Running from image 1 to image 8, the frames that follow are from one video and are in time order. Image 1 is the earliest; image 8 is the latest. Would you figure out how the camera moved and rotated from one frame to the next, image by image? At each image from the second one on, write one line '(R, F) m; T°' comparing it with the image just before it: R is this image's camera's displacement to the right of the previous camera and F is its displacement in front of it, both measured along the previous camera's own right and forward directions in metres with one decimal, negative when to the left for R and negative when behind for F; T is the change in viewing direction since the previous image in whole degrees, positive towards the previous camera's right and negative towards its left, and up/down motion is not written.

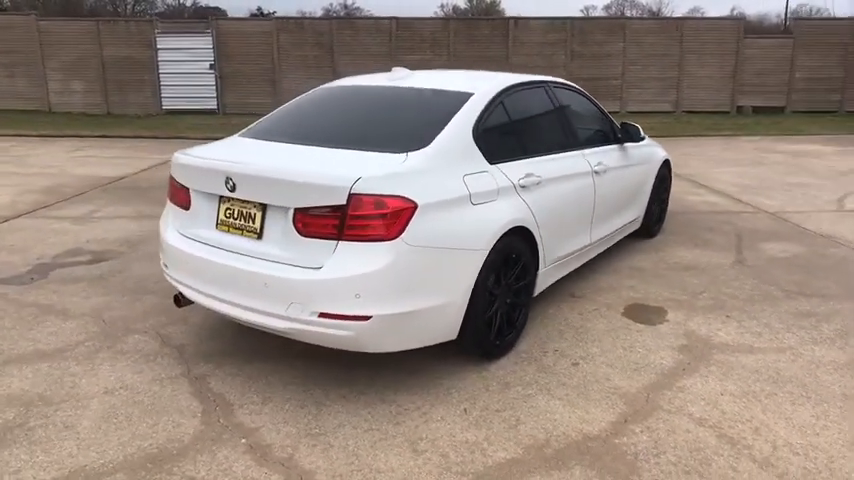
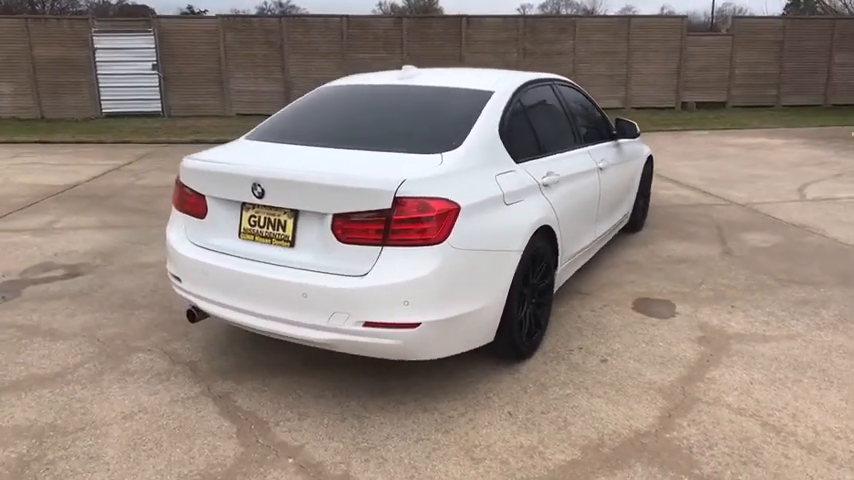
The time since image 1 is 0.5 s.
(-0.5, +0.1) m; +5°
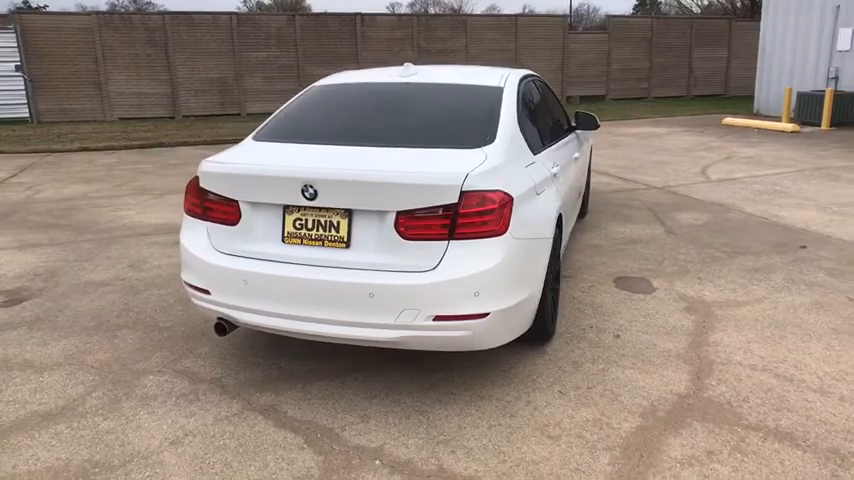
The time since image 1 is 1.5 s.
(-0.8, 0.0) m; +11°
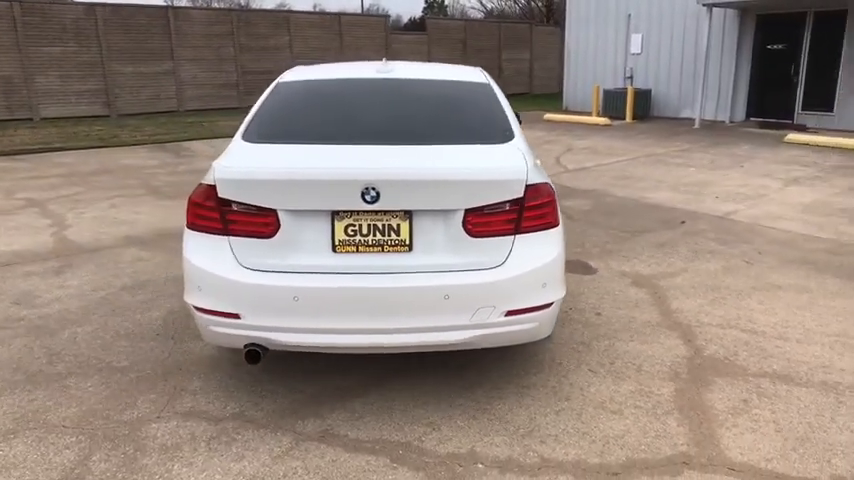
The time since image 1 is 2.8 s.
(-1.2, +0.3) m; +18°
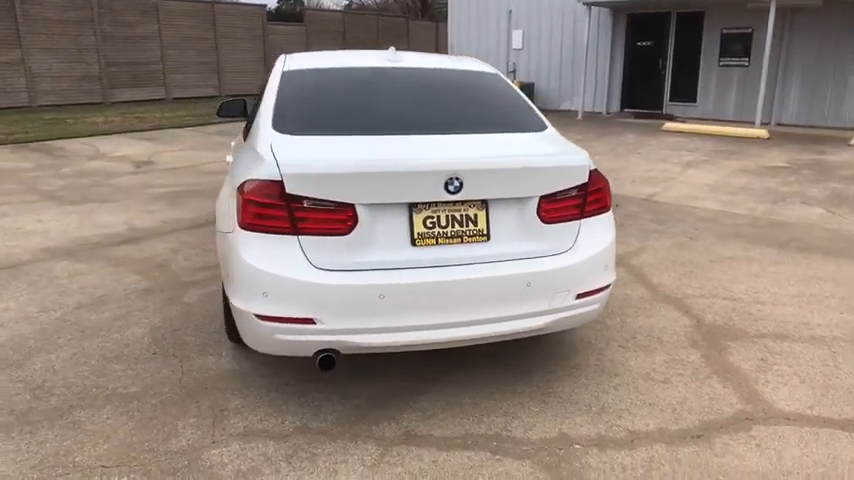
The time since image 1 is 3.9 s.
(-1.0, +0.2) m; +13°
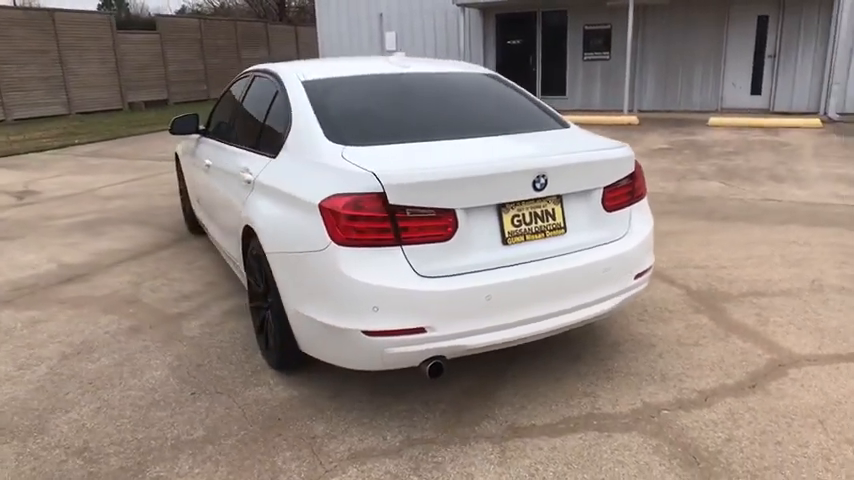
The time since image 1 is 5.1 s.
(-1.0, +0.1) m; +13°
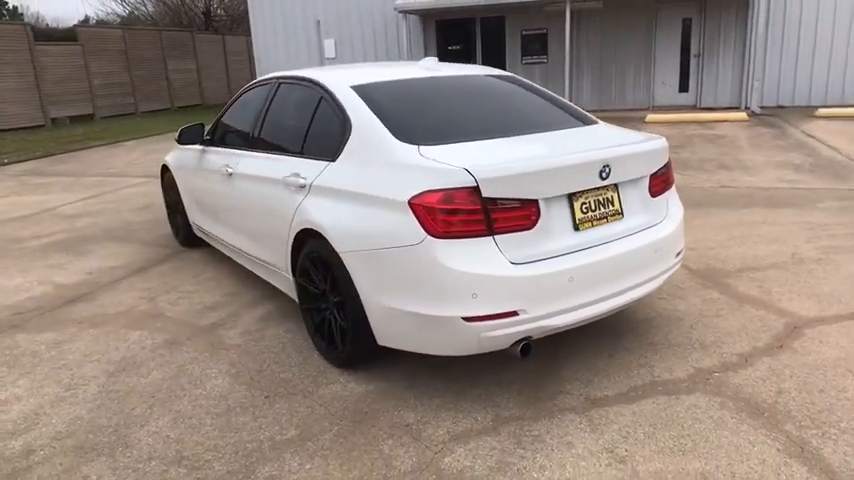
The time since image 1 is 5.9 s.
(-0.7, -0.1) m; +7°
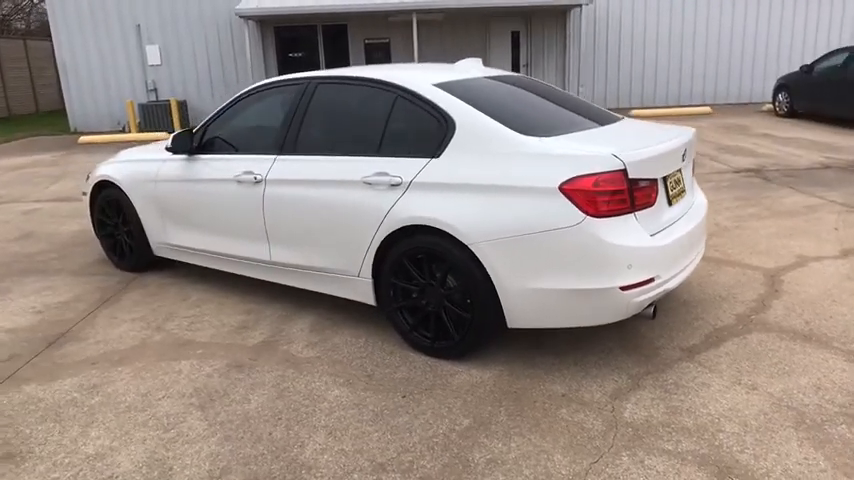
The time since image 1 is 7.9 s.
(-1.7, +0.1) m; +19°
